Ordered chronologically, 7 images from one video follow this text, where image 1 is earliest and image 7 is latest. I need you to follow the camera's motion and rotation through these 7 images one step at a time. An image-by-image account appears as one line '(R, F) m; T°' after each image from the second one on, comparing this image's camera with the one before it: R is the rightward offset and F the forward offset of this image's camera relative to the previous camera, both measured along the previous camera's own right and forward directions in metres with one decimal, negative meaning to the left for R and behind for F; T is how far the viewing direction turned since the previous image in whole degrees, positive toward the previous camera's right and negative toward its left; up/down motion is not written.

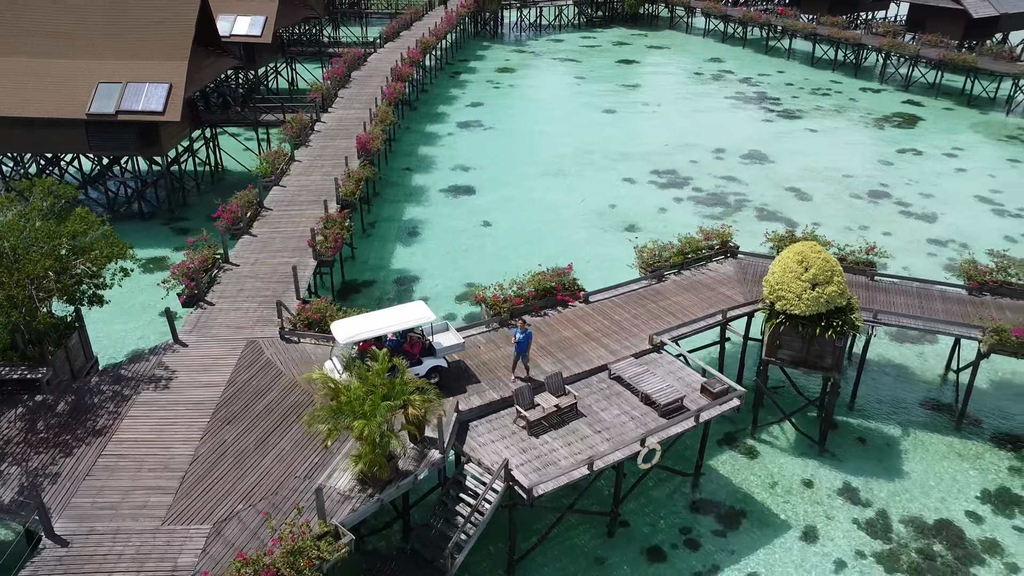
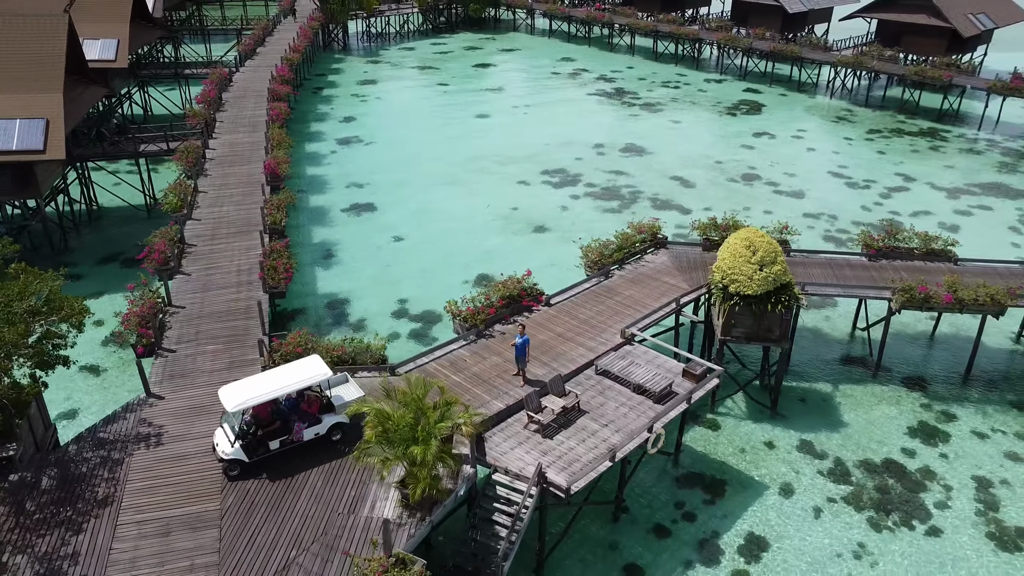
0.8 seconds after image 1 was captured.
(-2.4, -0.2) m; +12°
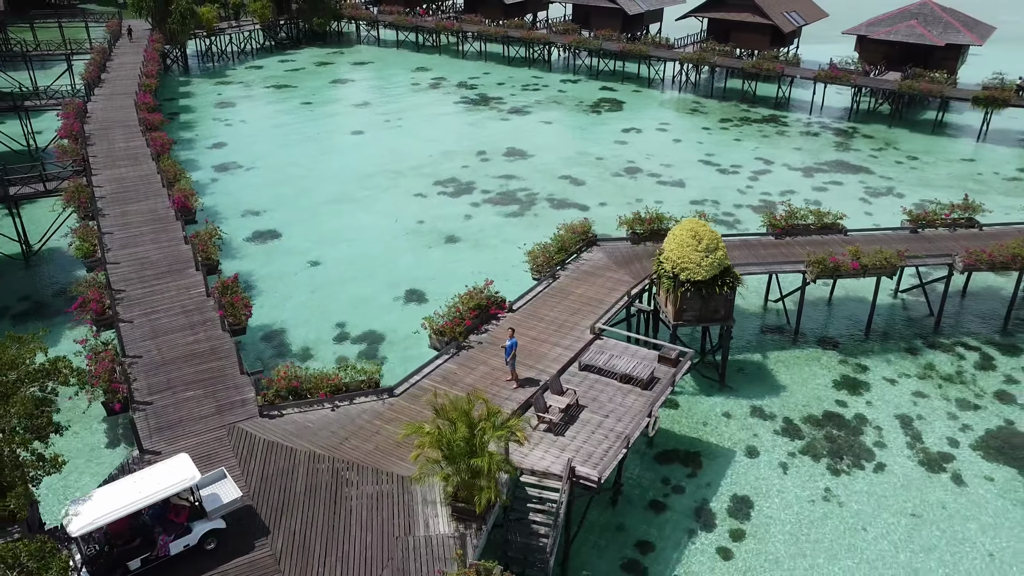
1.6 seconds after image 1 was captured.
(-2.5, -0.3) m; +12°
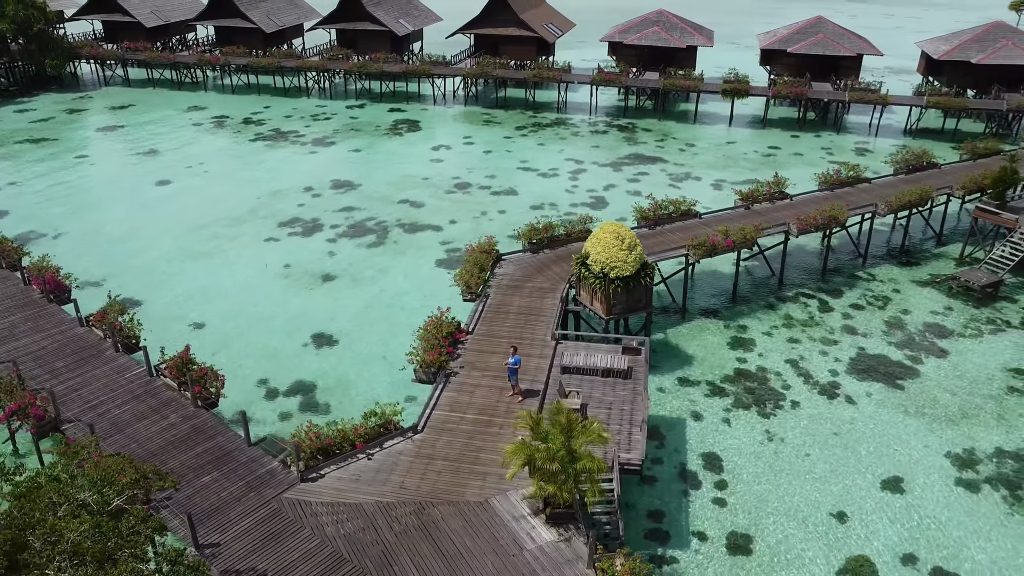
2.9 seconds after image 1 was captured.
(-4.5, -0.2) m; +18°
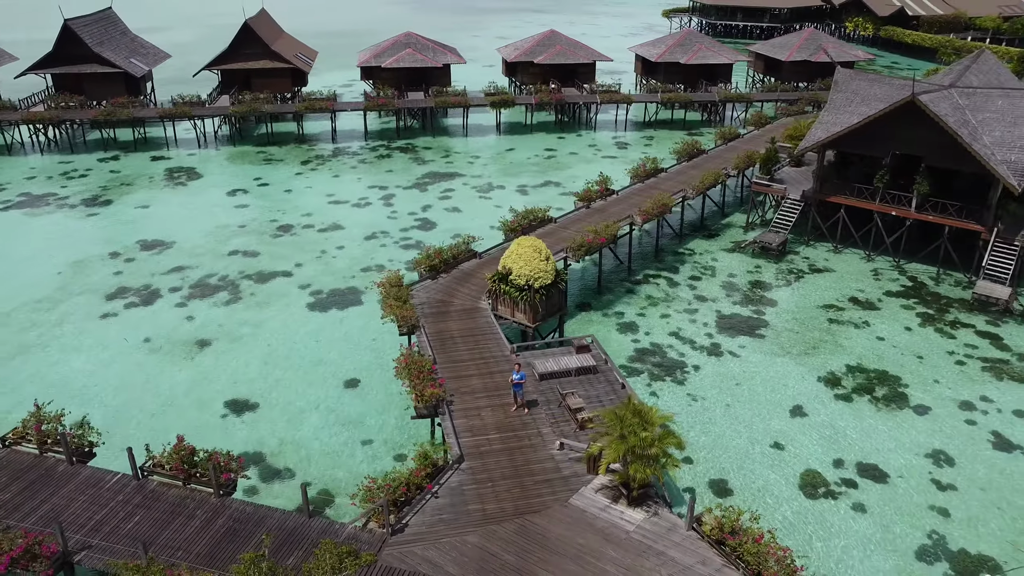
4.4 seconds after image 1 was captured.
(-5.3, -0.1) m; +21°
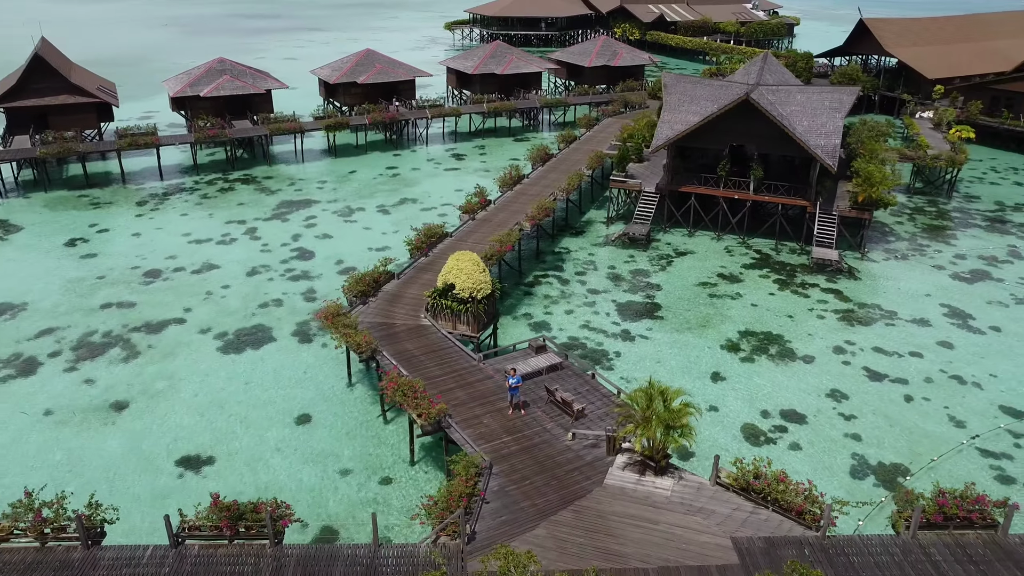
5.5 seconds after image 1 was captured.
(-4.2, -0.5) m; +16°
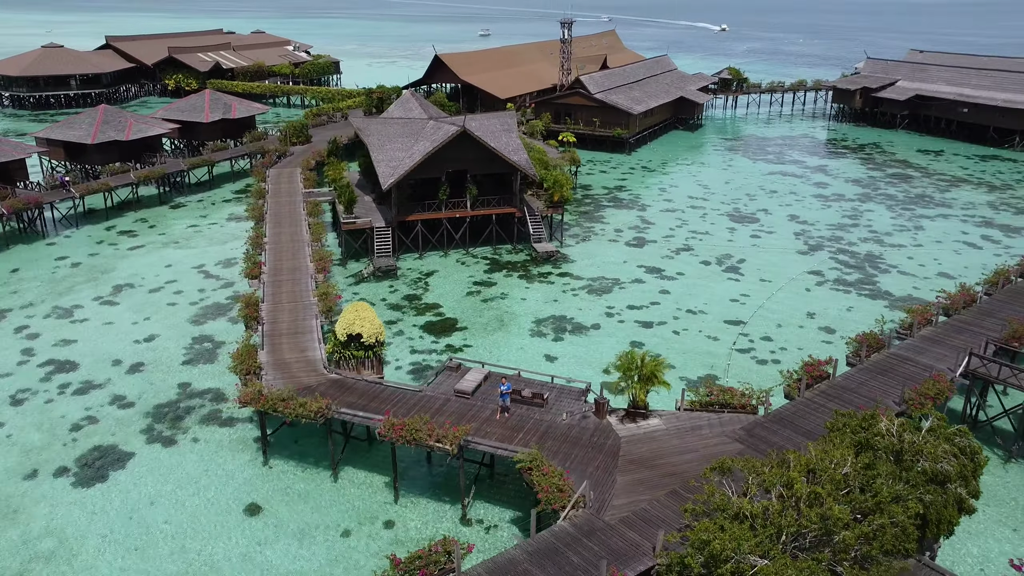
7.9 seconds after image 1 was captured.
(-9.6, 0.0) m; +33°
